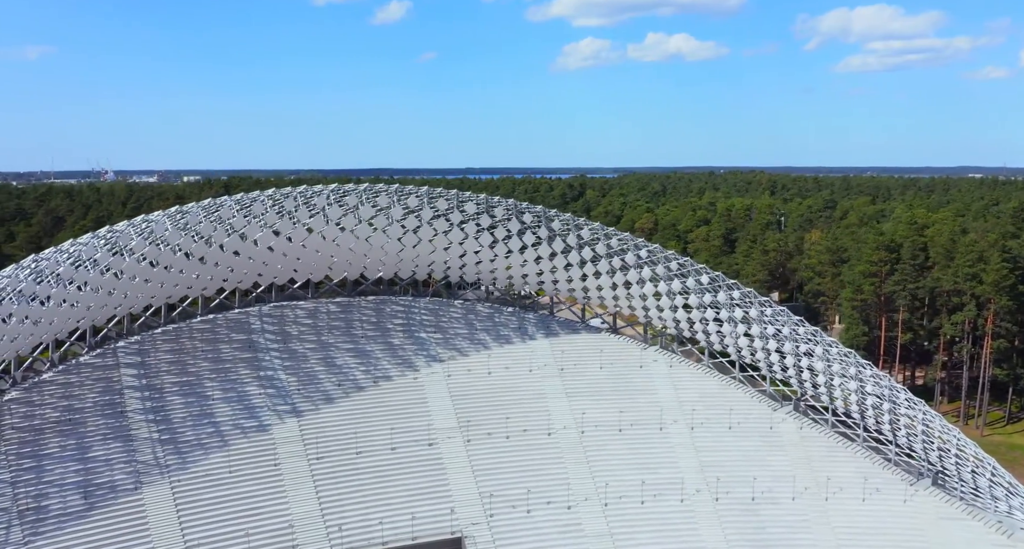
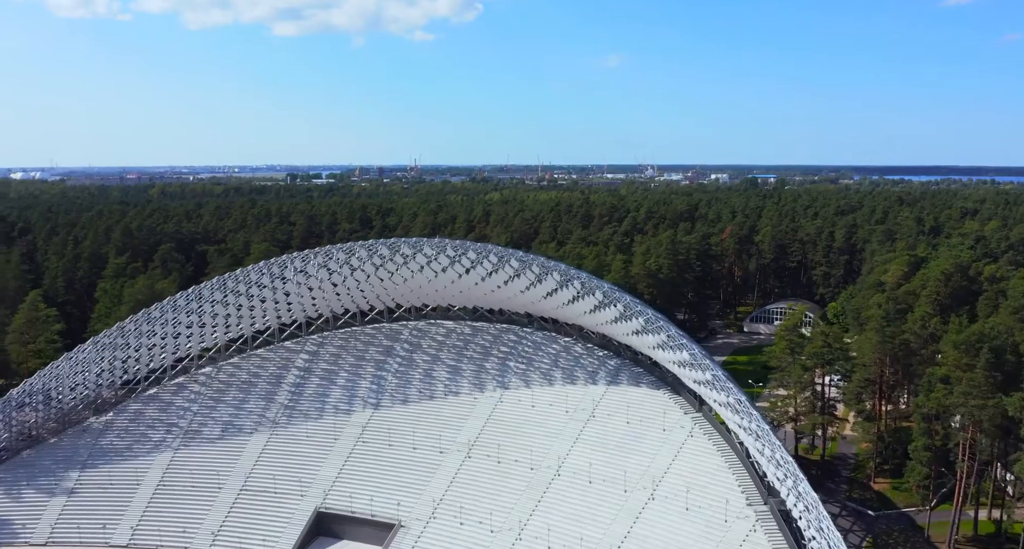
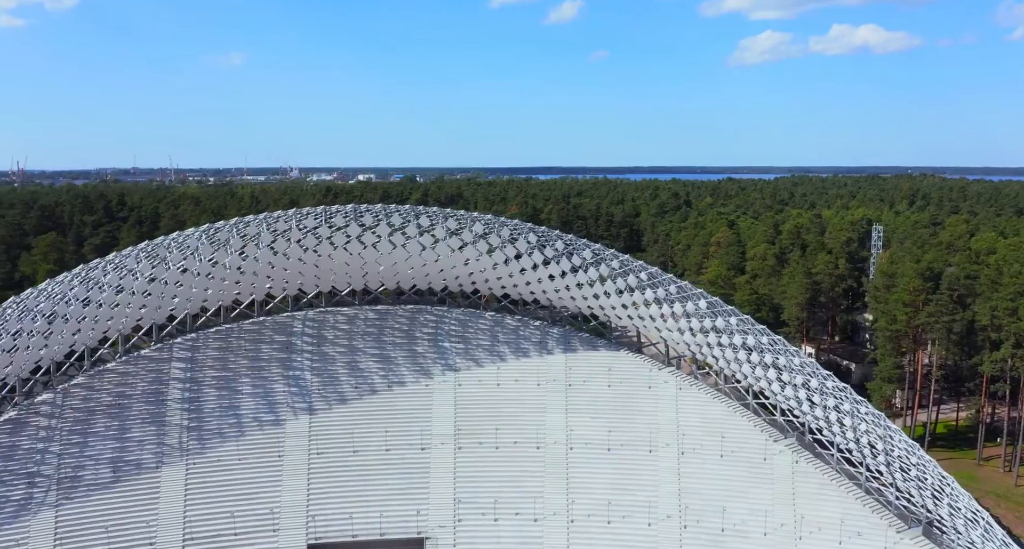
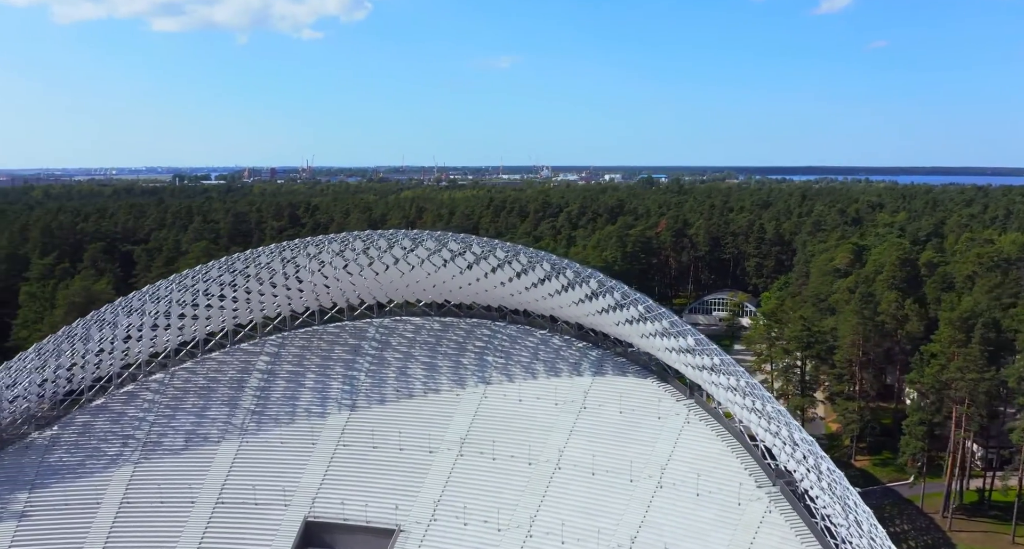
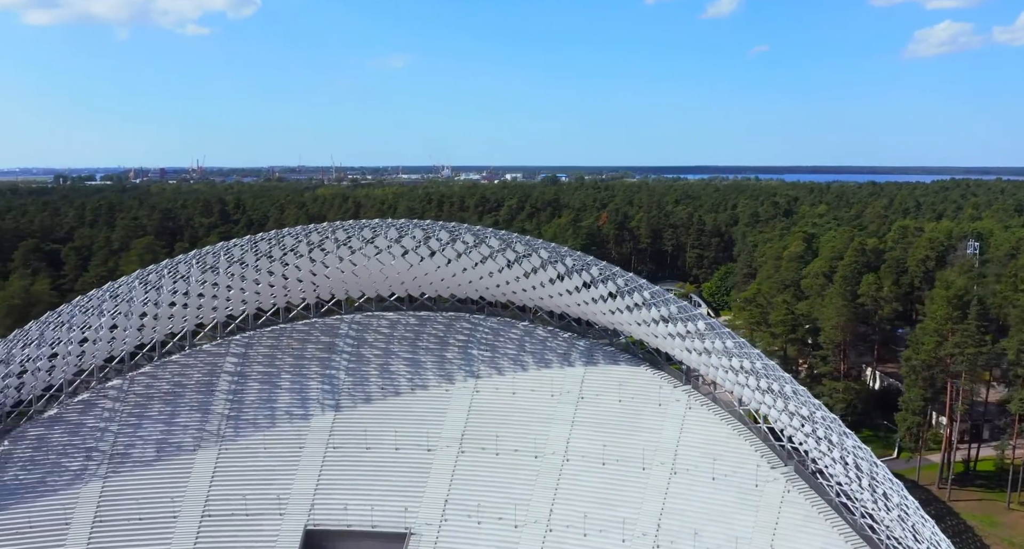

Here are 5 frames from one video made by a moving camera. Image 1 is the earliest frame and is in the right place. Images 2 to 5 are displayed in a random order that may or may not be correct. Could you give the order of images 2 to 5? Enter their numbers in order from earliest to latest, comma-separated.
3, 5, 4, 2
